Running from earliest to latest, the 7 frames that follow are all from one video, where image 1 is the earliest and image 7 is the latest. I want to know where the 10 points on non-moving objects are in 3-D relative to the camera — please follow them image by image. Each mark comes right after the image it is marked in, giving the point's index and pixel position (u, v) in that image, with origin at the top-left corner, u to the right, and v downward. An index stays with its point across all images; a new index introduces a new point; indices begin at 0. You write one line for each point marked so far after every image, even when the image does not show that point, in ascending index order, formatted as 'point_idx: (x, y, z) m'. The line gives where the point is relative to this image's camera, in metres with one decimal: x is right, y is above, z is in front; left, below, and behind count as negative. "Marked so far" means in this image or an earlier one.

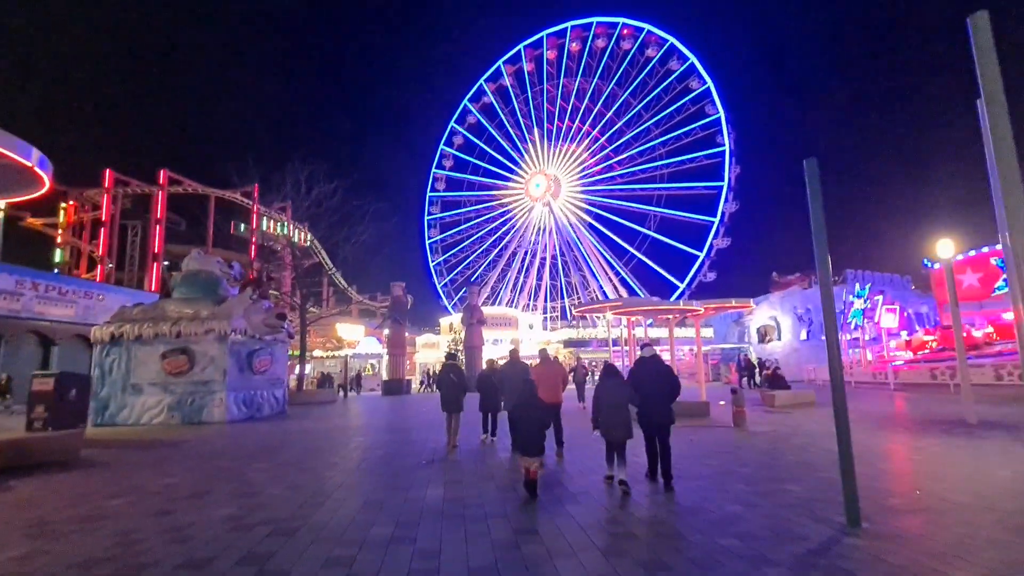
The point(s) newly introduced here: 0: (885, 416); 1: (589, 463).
0: (+11.4, -3.9, +15.4) m
1: (+1.4, -3.1, +9.6) m
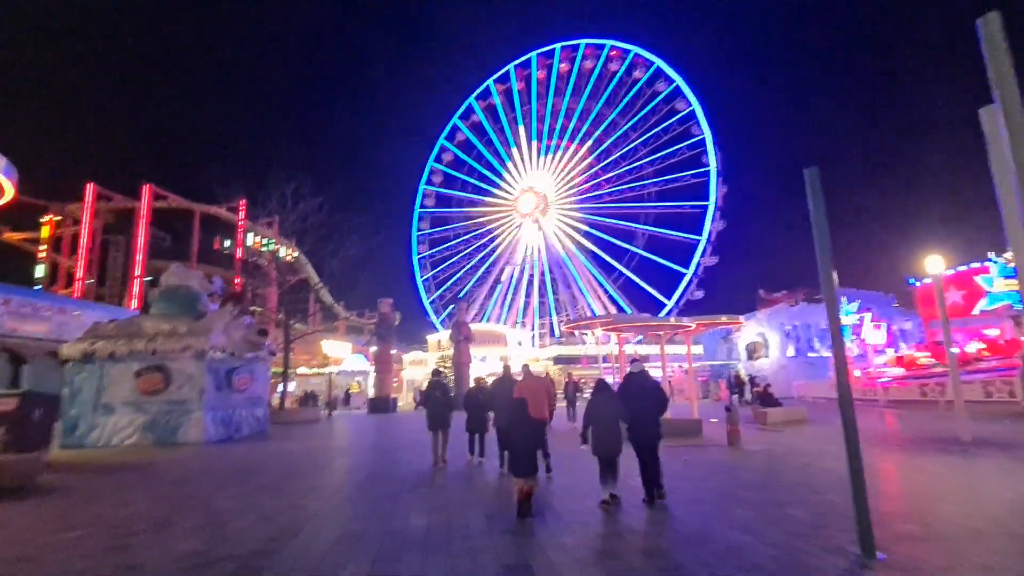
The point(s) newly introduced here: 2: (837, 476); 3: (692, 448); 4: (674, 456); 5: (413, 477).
0: (+11.1, -4.4, +15.2) m
1: (+1.2, -3.4, +9.2) m
2: (+5.7, -3.3, +8.8) m
3: (+4.3, -4.0, +12.4) m
4: (+3.6, -3.7, +11.2) m
5: (-1.8, -3.4, +9.1) m
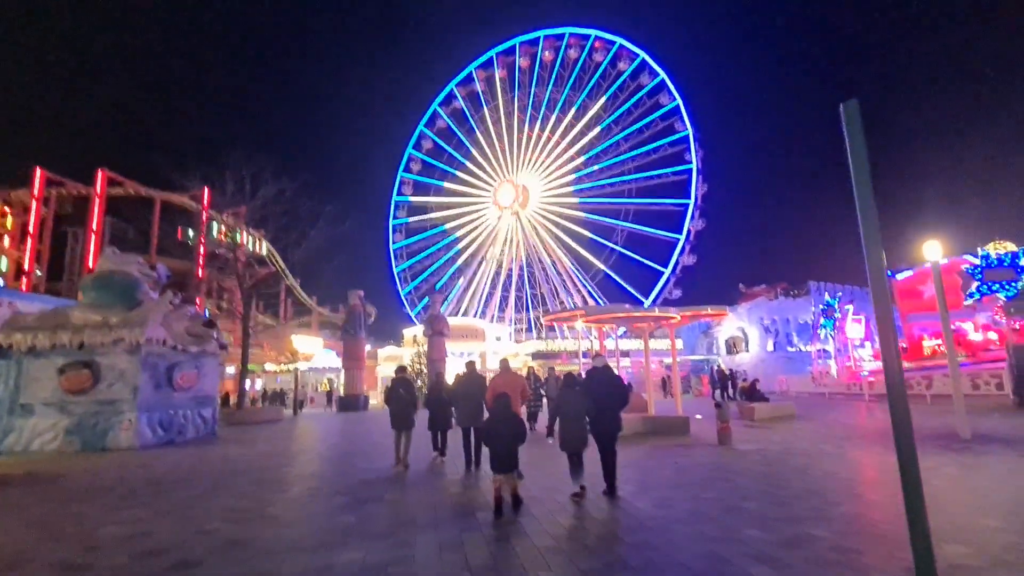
0: (+10.3, -4.1, +14.4) m
1: (+0.7, -3.1, +8.0) m
2: (+5.2, -3.0, +7.8) m
3: (+3.6, -3.6, +11.3) m
4: (+3.0, -3.4, +10.1) m
5: (-2.3, -3.0, +7.8) m
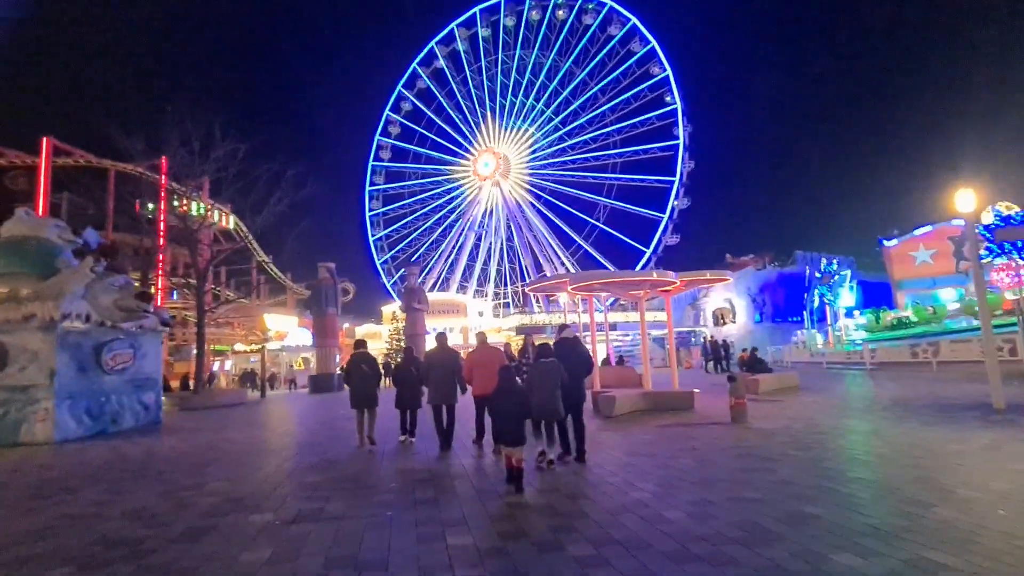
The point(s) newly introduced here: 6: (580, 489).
0: (+9.9, -3.0, +13.2) m
1: (+0.5, -2.4, +6.4) m
2: (+5.0, -2.3, +6.4) m
3: (+3.3, -2.8, +9.8) m
4: (+2.7, -2.6, +8.6) m
5: (-2.4, -2.4, +6.1) m
6: (+0.8, -2.3, +5.9) m
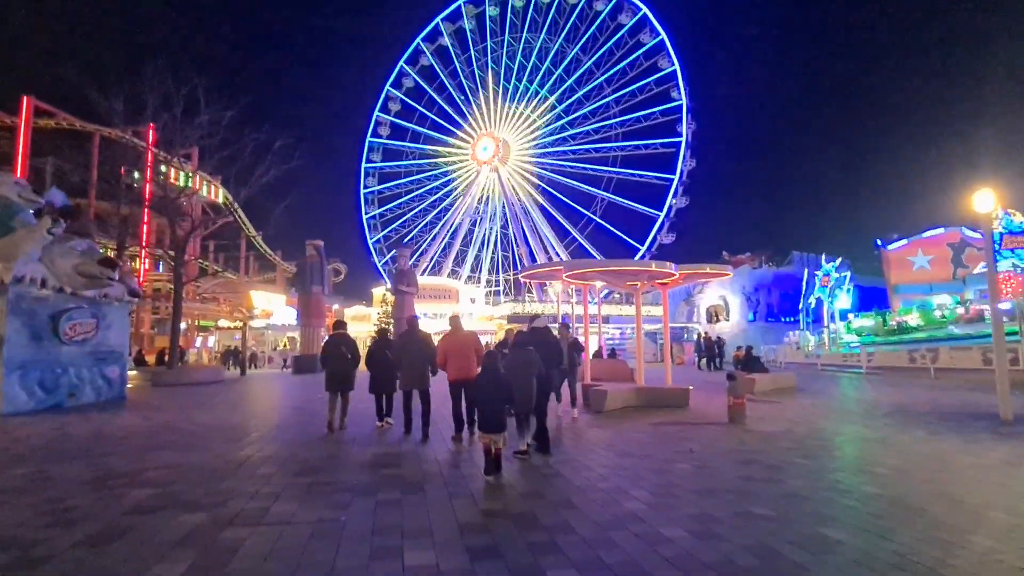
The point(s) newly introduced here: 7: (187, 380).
0: (+9.6, -3.0, +12.7) m
1: (+0.3, -2.2, +5.7) m
2: (+4.8, -2.2, +5.7) m
3: (+3.0, -2.6, +9.2) m
4: (+2.5, -2.4, +7.9) m
5: (-2.7, -2.1, +5.4) m
6: (+0.5, -2.1, +5.2) m
7: (-12.8, -3.7, +20.0) m
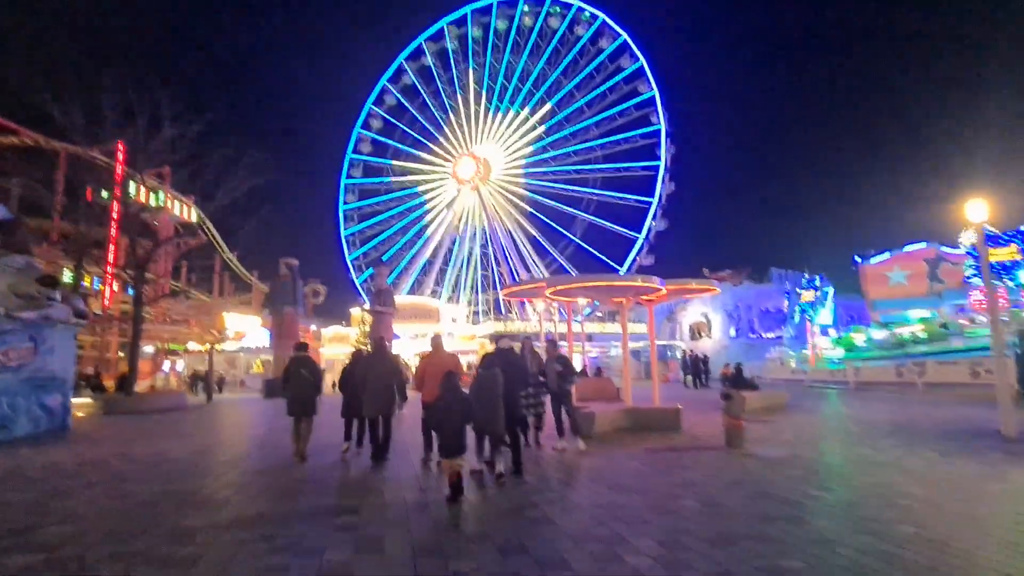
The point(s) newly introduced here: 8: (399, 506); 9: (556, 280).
0: (+9.1, -3.3, +12.2) m
1: (+0.1, -2.3, +4.9) m
2: (+4.6, -2.3, +5.1) m
3: (+2.7, -2.8, +8.5) m
4: (+2.2, -2.6, +7.2) m
5: (-2.9, -2.2, +4.5) m
6: (+0.3, -2.2, +4.4) m
7: (-13.5, -4.4, +18.7) m
8: (-1.2, -2.4, +5.4) m
9: (+1.5, +0.3, +15.6) m
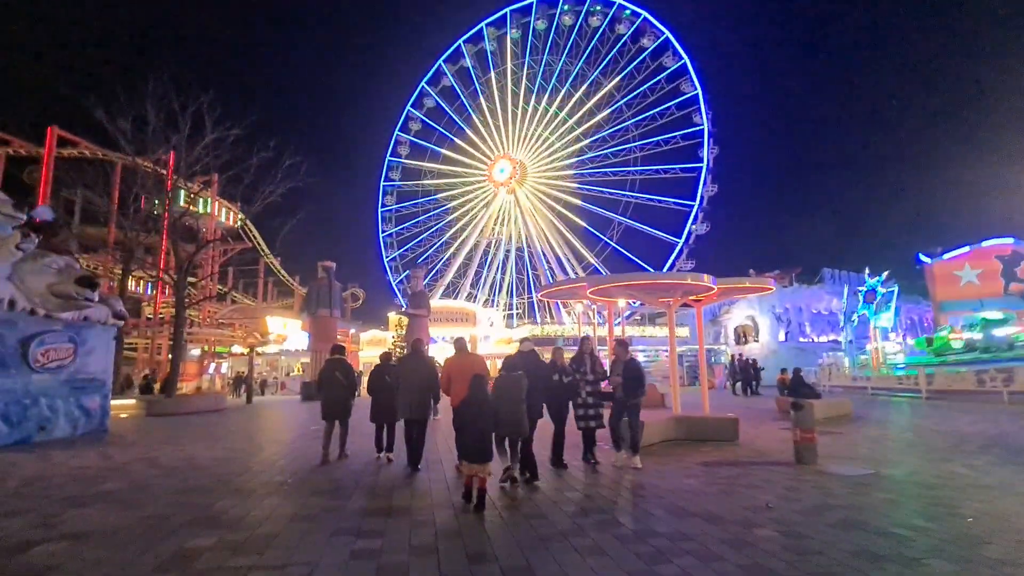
0: (+10.0, -3.3, +10.7) m
1: (+0.5, -2.2, +4.2) m
2: (+5.0, -2.2, +4.0) m
3: (+3.3, -2.7, +7.6) m
4: (+2.7, -2.5, +6.3) m
5: (-2.5, -2.1, +4.0) m
6: (+0.7, -2.1, +3.7) m
7: (-12.1, -4.5, +18.8) m
8: (-0.8, -2.3, +4.8) m
9: (+2.6, +0.3, +14.8) m
